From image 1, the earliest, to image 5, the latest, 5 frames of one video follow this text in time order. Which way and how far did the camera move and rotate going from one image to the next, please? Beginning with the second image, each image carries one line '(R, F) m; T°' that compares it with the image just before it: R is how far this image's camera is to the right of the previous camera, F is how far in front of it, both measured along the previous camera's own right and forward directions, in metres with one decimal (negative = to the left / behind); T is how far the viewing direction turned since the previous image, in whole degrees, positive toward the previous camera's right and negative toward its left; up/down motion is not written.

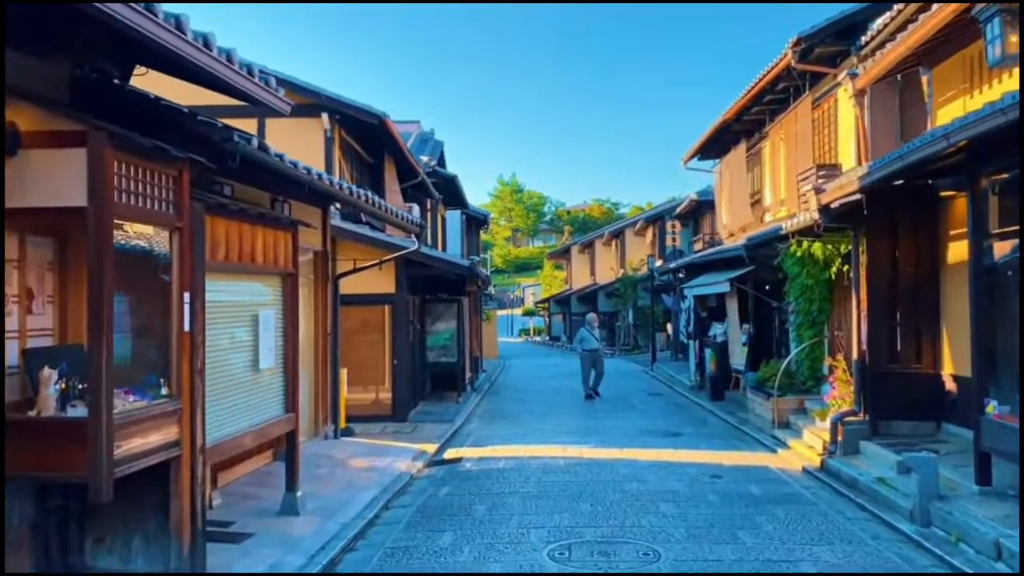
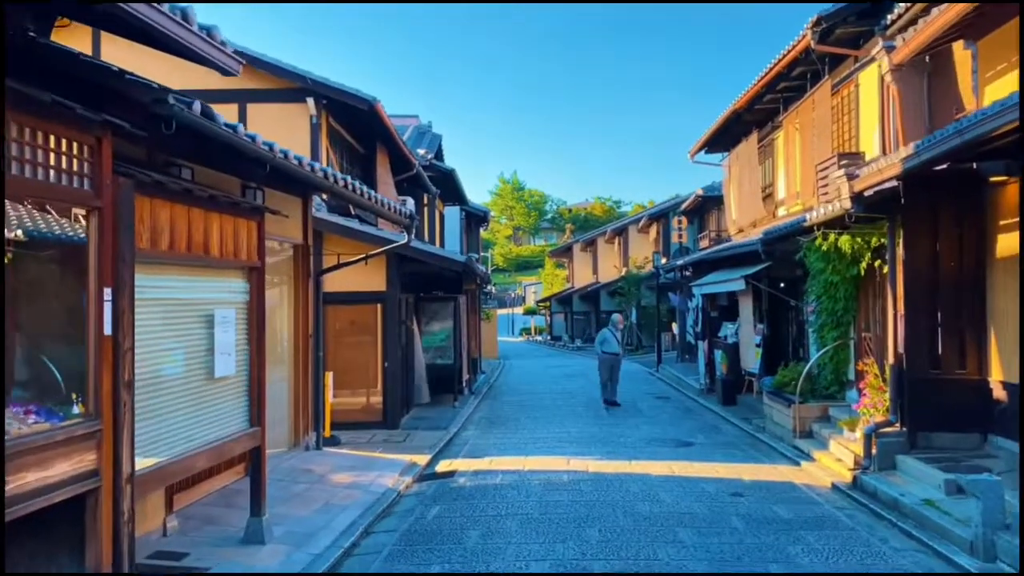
(0.0, +0.9) m; 0°
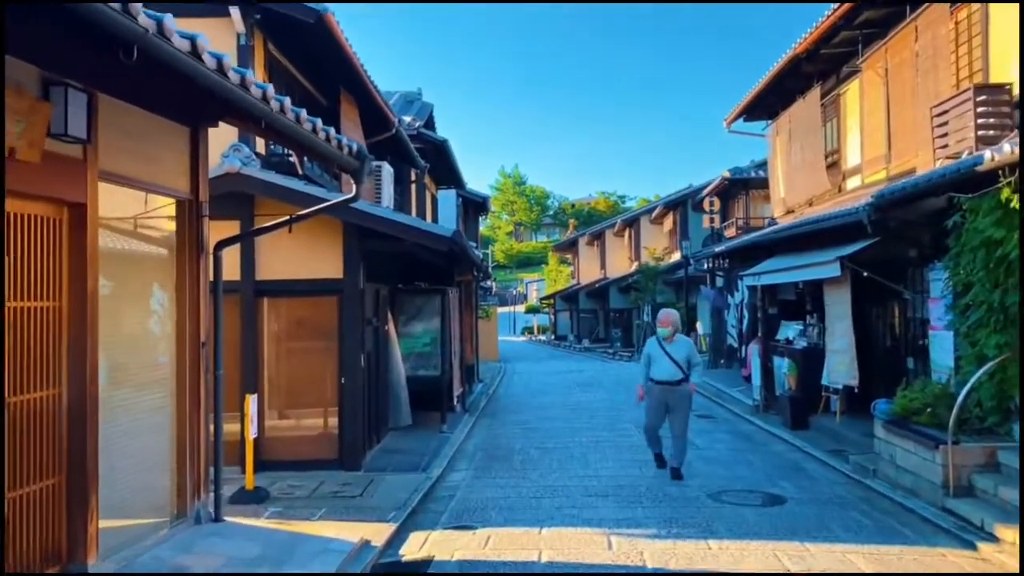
(-0.1, +3.6) m; 0°
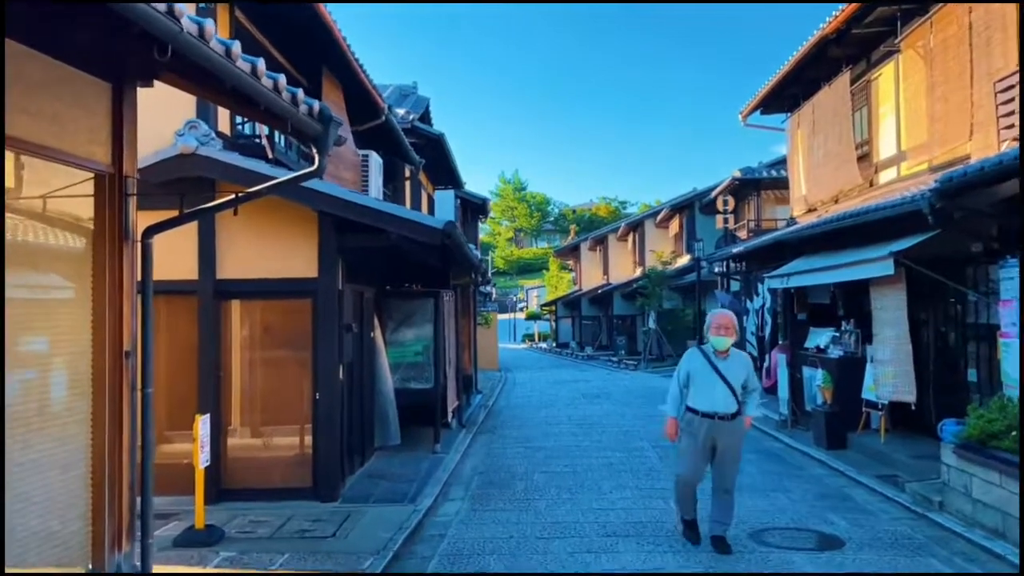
(0.0, +1.3) m; 0°
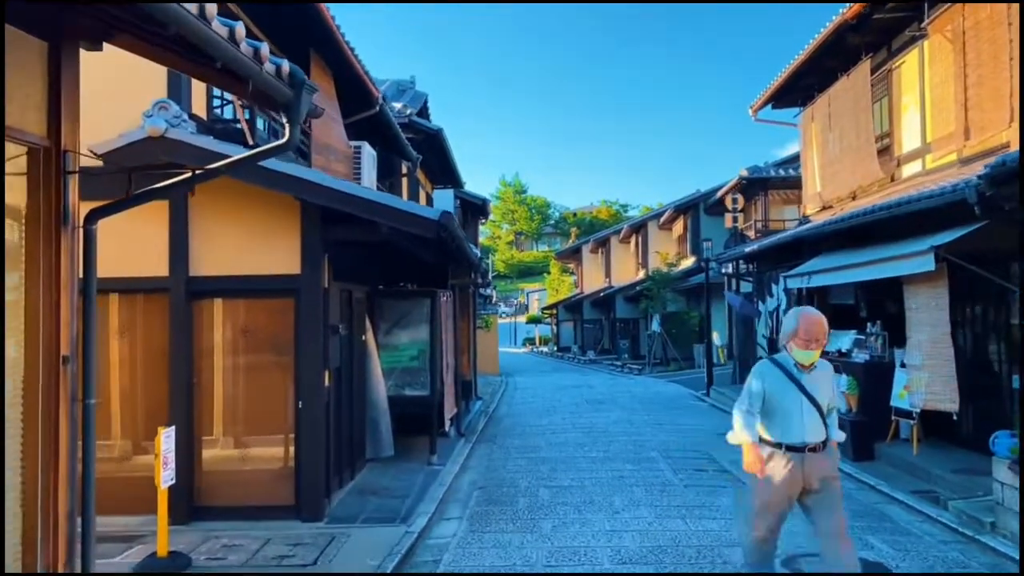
(0.0, +0.7) m; 0°
